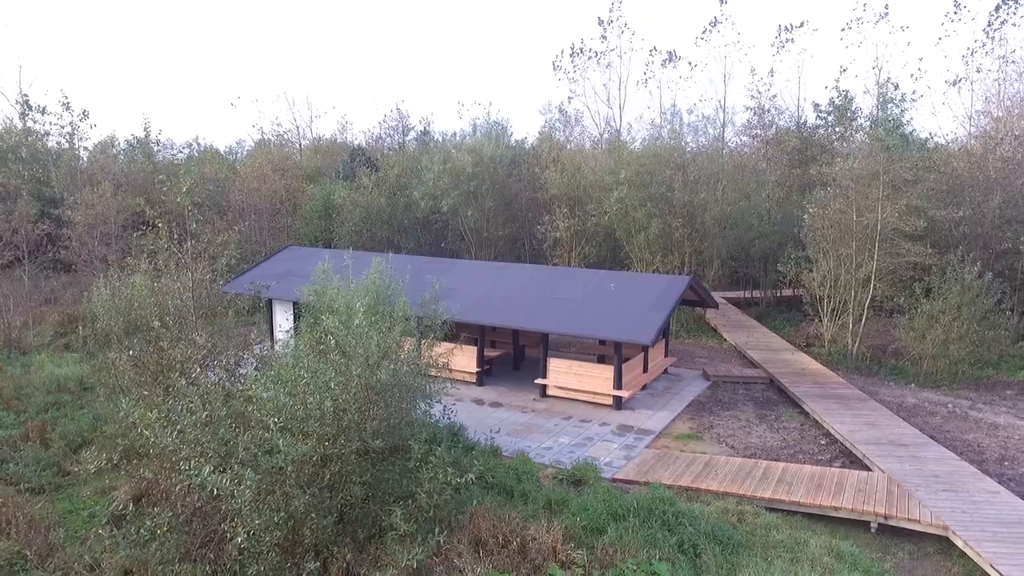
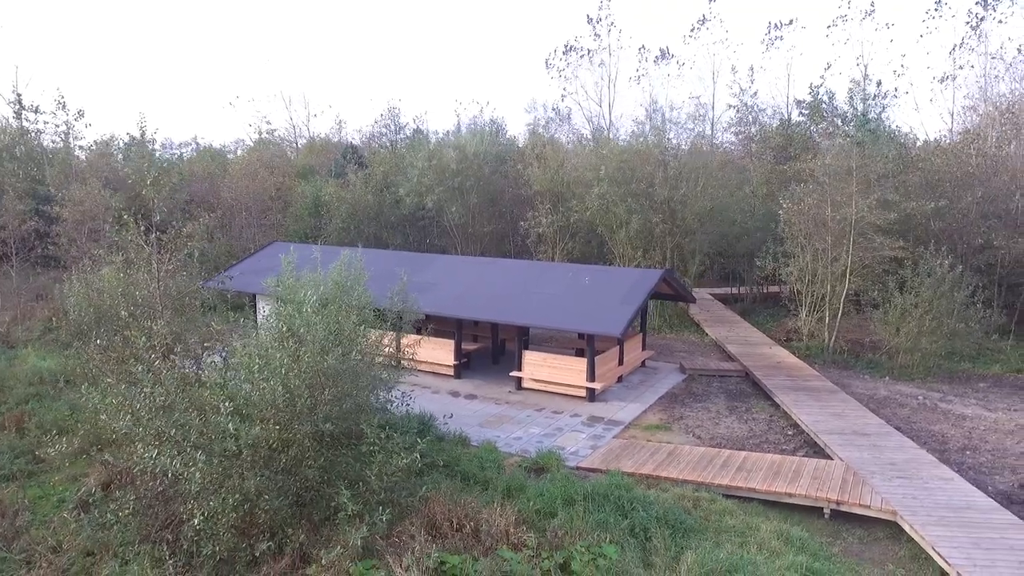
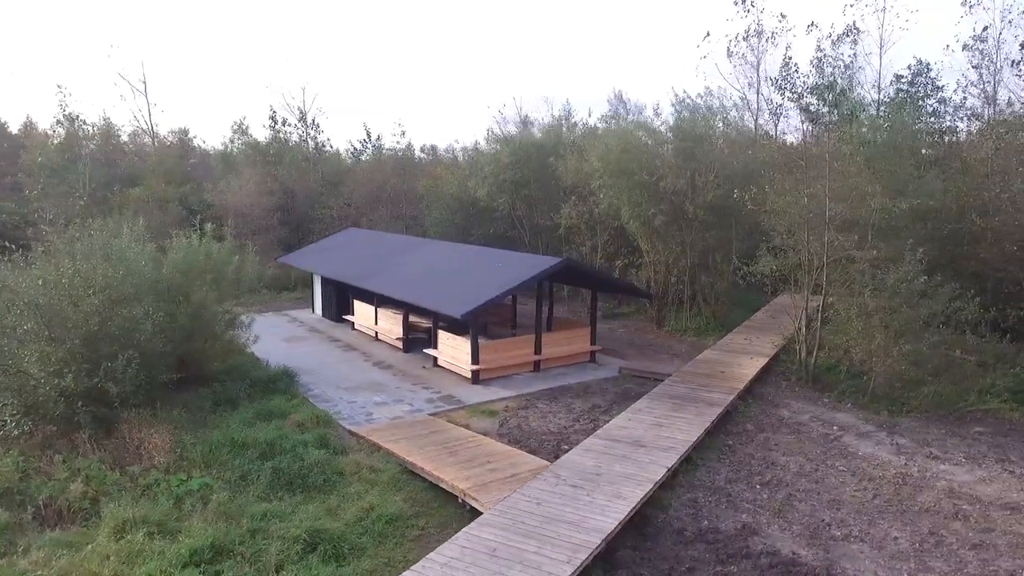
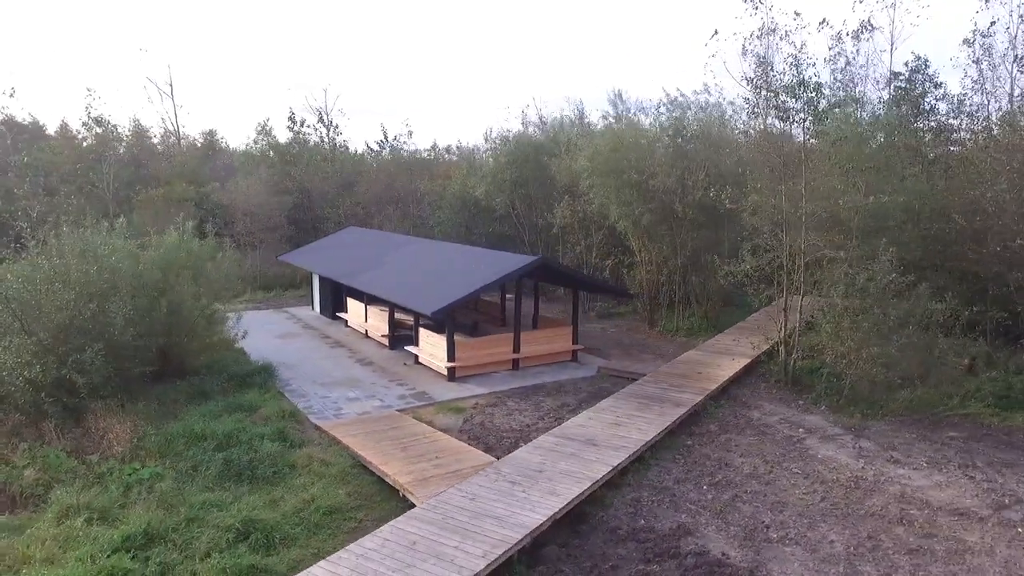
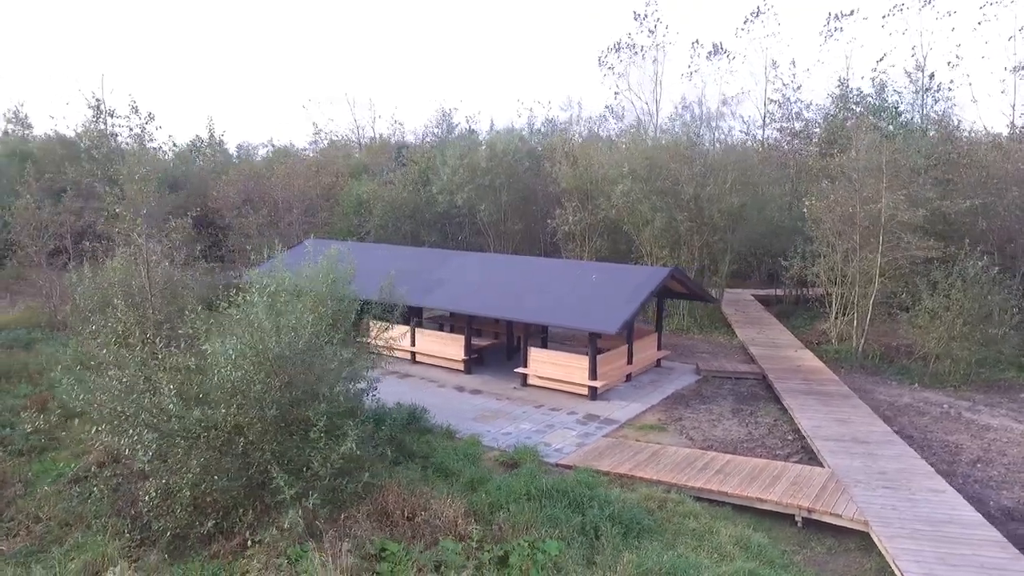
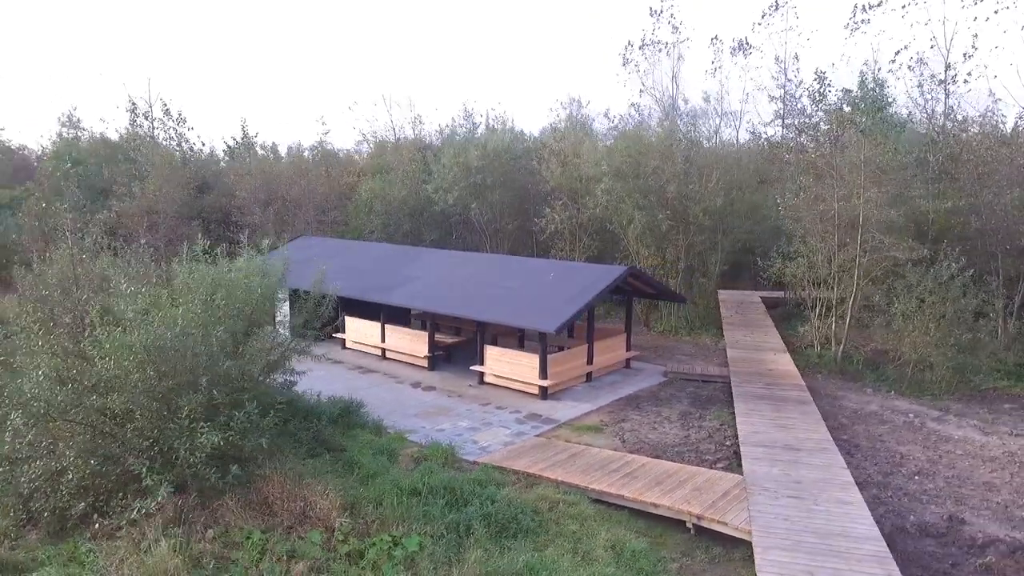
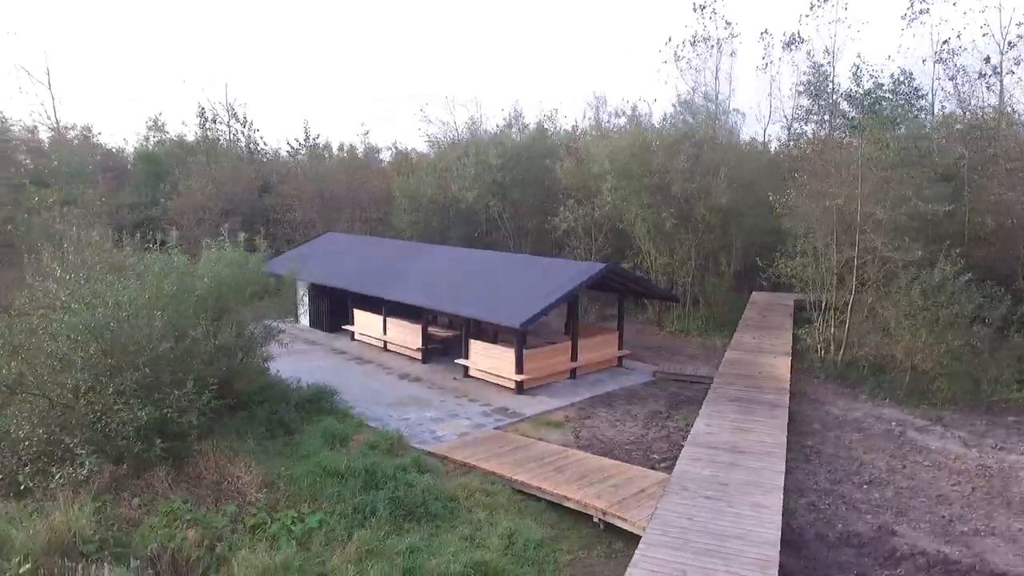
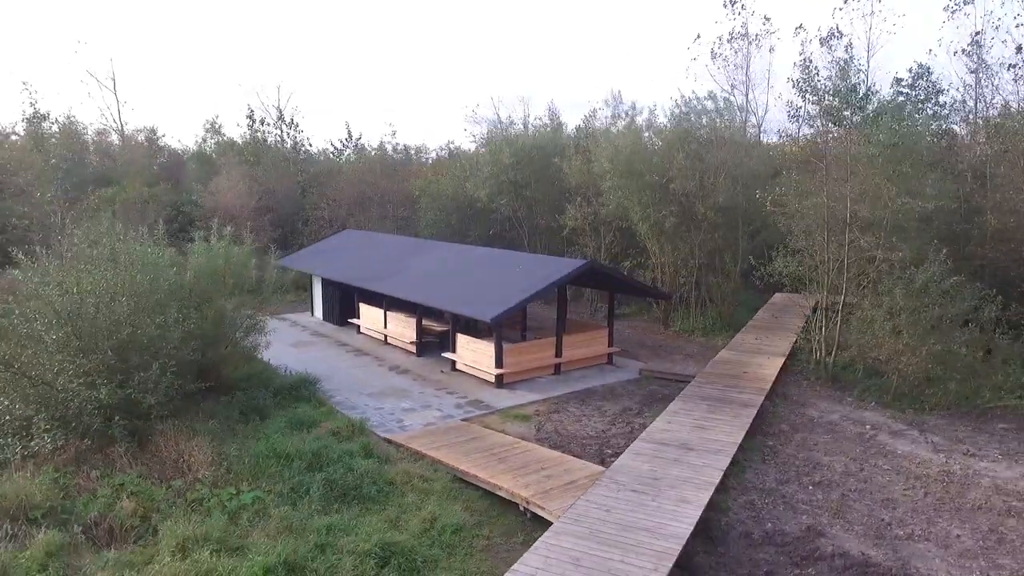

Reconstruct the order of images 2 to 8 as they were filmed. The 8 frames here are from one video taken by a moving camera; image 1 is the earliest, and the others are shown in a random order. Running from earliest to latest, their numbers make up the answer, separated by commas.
2, 5, 6, 7, 8, 3, 4
